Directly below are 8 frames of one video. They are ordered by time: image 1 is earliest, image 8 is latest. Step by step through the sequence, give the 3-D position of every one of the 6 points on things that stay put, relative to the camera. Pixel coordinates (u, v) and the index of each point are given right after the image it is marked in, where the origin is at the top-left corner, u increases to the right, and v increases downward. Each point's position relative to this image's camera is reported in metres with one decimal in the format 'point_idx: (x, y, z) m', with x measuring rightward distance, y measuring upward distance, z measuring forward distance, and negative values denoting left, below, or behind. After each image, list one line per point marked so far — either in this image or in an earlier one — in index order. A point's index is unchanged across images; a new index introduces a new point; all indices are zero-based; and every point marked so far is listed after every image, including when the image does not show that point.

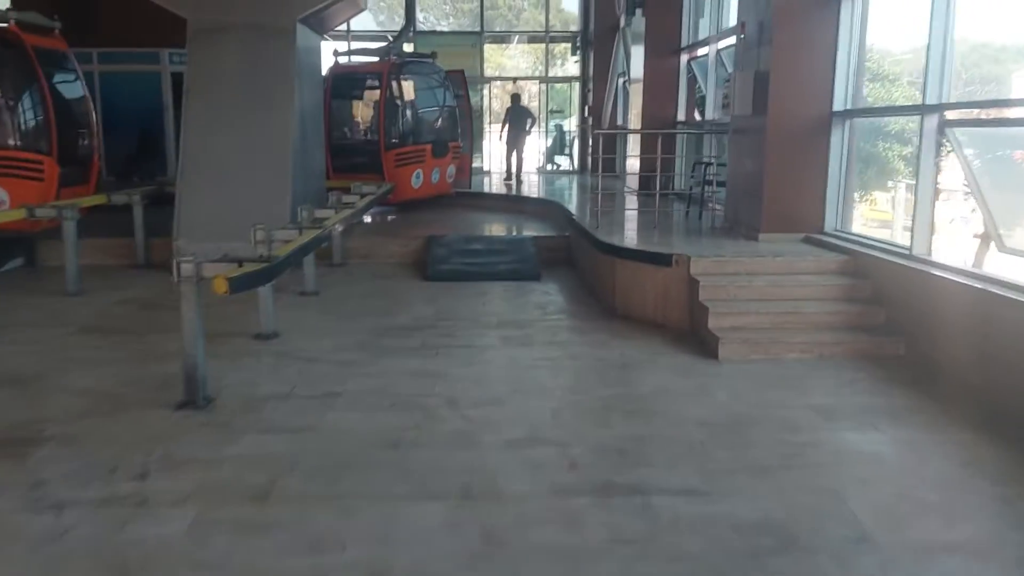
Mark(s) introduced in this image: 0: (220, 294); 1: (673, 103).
0: (-1.4, 0.0, +3.5) m
1: (+2.2, +2.5, +10.4) m
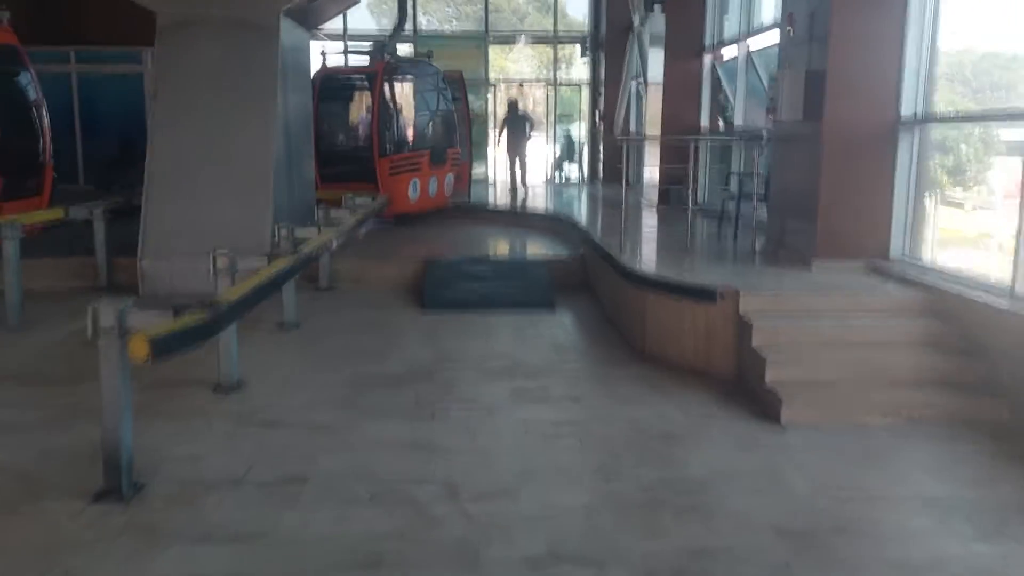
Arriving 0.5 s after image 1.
0: (-1.3, -0.2, +2.7) m
1: (+2.3, +2.2, +9.5) m
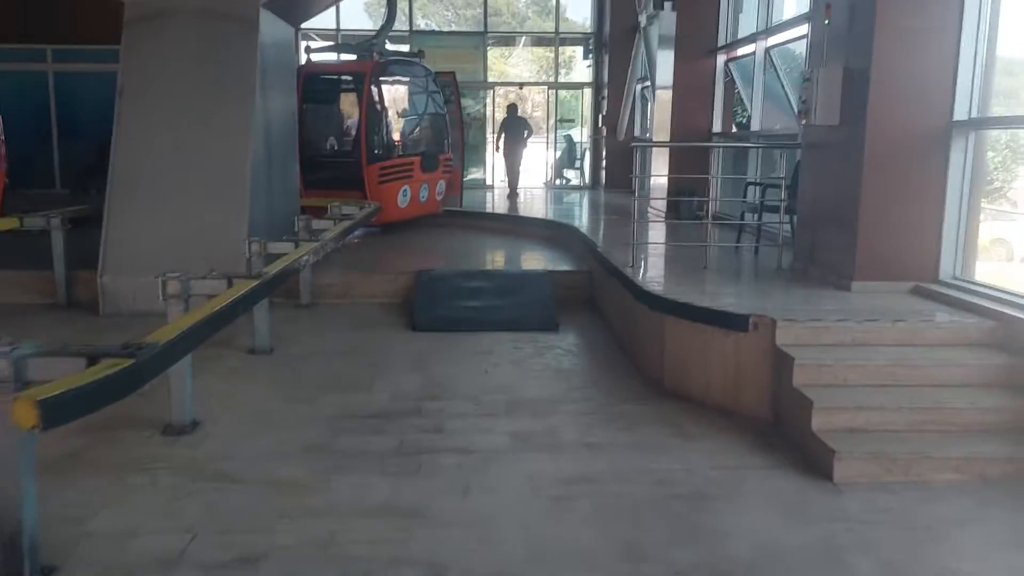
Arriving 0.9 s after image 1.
0: (-1.3, -0.4, +2.0) m
1: (+2.3, +2.1, +8.9) m
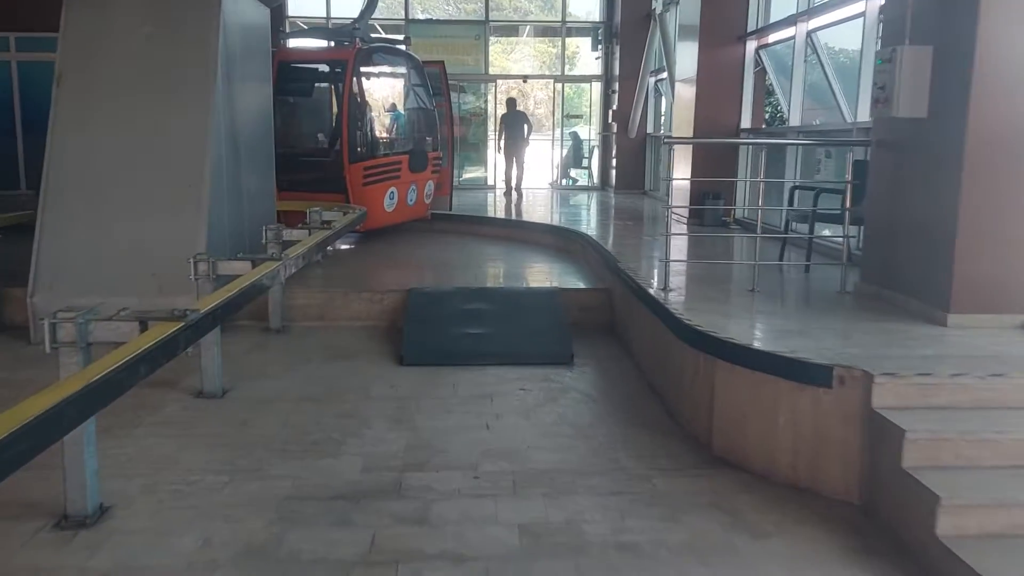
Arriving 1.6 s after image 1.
0: (-1.3, -0.5, +1.1) m
1: (+2.4, +1.9, +8.0) m
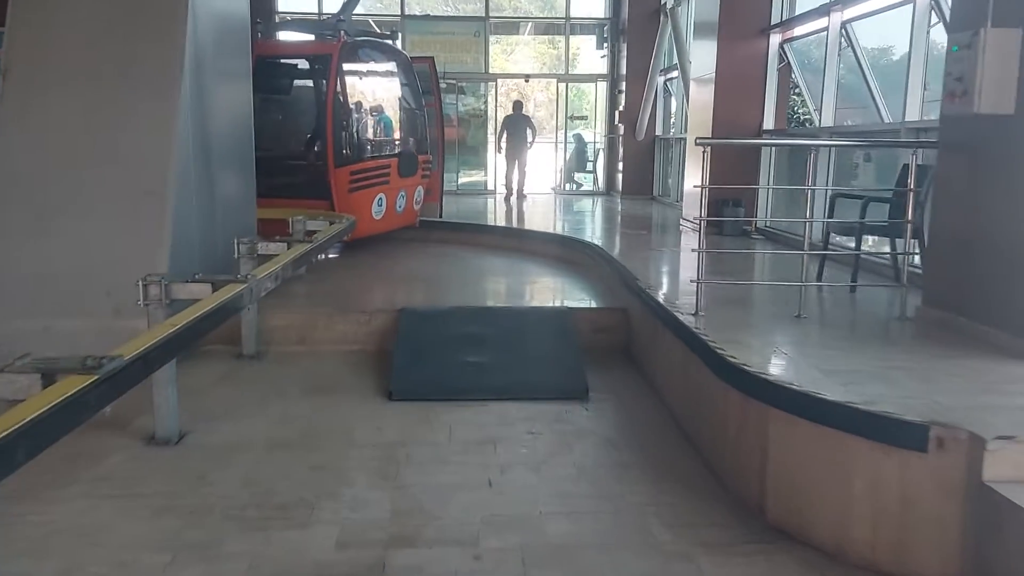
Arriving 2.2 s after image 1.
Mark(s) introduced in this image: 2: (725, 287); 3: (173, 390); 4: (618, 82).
0: (-1.2, -0.6, +0.5) m
1: (+2.4, +1.8, +7.4) m
2: (+1.4, 0.0, +4.9) m
3: (-1.6, -0.5, +3.5) m
4: (+1.8, +3.6, +13.2) m
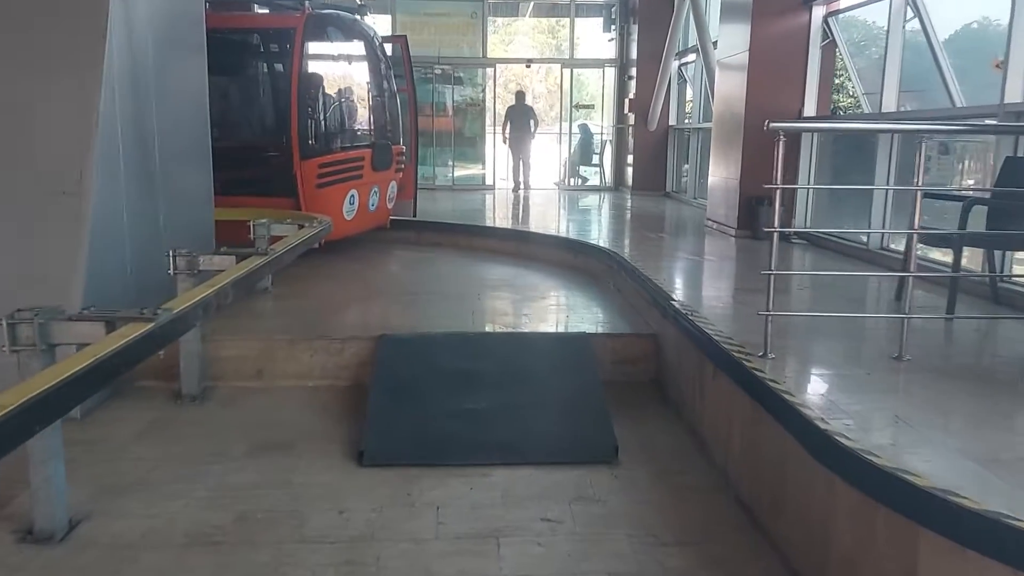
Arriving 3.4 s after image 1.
0: (-1.2, -0.8, -0.4) m
1: (+2.4, +1.7, +6.4) m
2: (+1.4, -0.1, +4.0) m
3: (-1.5, -0.6, +2.6) m
4: (+1.8, +3.6, +12.3) m
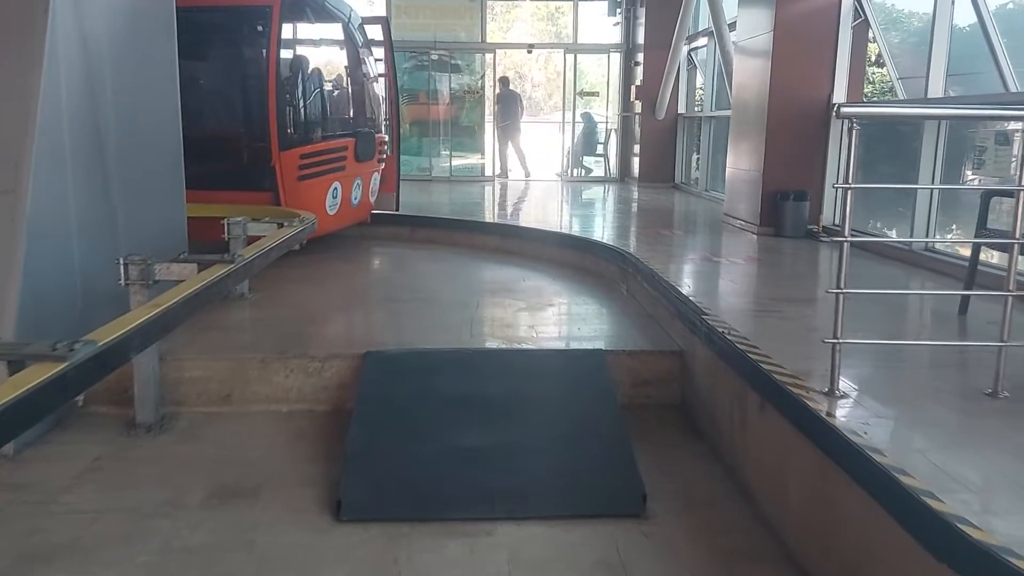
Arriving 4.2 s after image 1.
0: (-1.1, -0.9, -0.9) m
1: (+2.4, +1.7, +5.9) m
2: (+1.4, -0.1, +3.4) m
3: (-1.5, -0.7, +2.1) m
4: (+1.8, +3.6, +11.7) m
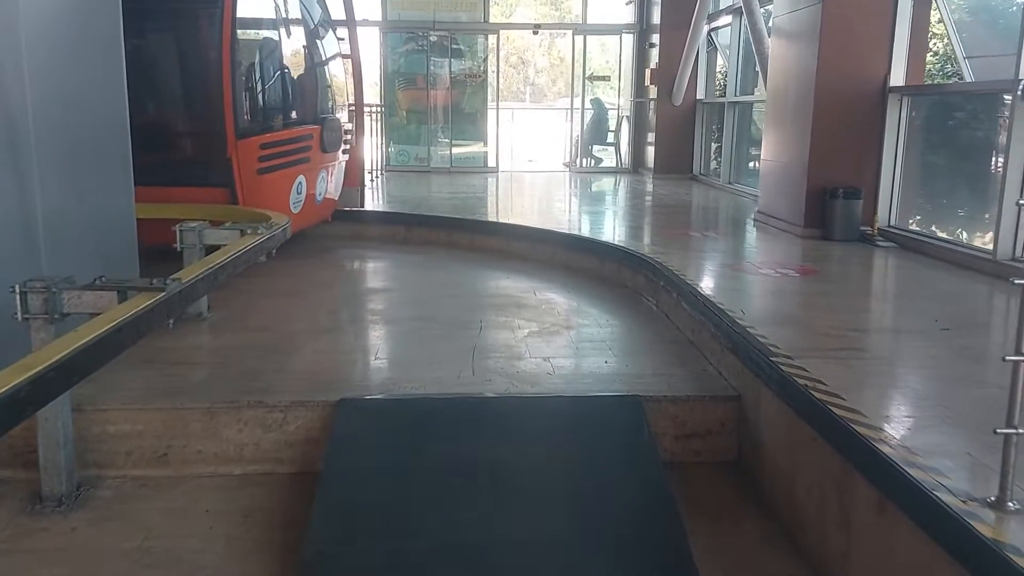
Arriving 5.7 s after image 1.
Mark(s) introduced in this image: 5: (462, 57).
0: (-1.1, -1.1, -1.7) m
1: (+2.5, +1.6, +5.1) m
2: (+1.5, -0.3, +2.7) m
3: (-1.5, -0.8, +1.3) m
4: (+1.9, +3.6, +10.9) m
5: (-0.8, +3.5, +11.6) m
